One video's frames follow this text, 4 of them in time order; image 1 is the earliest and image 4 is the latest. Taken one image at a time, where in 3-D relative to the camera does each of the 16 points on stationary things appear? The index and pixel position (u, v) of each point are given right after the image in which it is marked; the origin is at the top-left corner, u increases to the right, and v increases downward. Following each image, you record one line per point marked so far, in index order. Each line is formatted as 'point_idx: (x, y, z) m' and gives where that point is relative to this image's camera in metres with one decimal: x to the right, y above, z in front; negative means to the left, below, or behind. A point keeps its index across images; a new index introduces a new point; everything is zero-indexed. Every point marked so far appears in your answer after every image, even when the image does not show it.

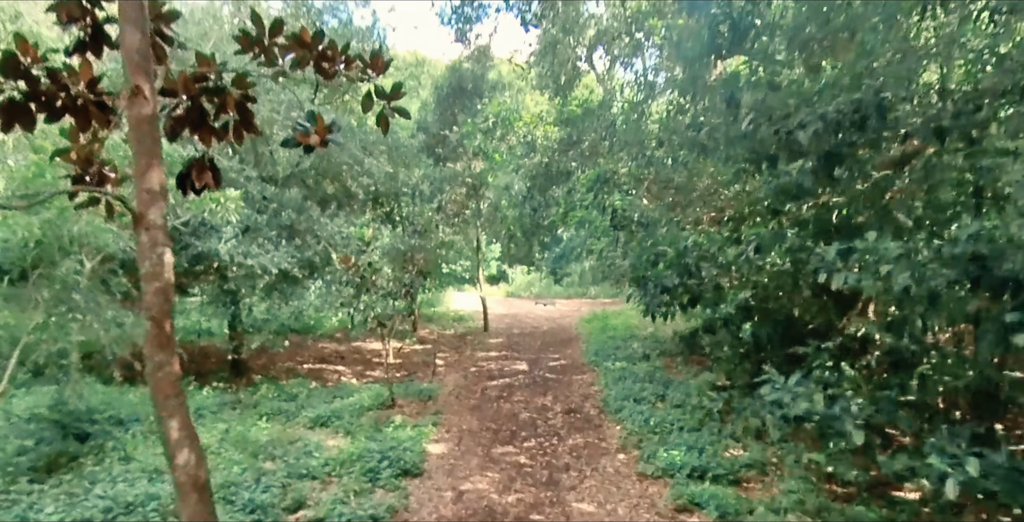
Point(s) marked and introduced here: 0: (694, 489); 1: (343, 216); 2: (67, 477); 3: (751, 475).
0: (+1.6, -1.9, +5.2) m
1: (-2.8, +0.7, +10.1) m
2: (-3.9, -1.9, +5.1) m
3: (+2.2, -2.0, +5.6) m
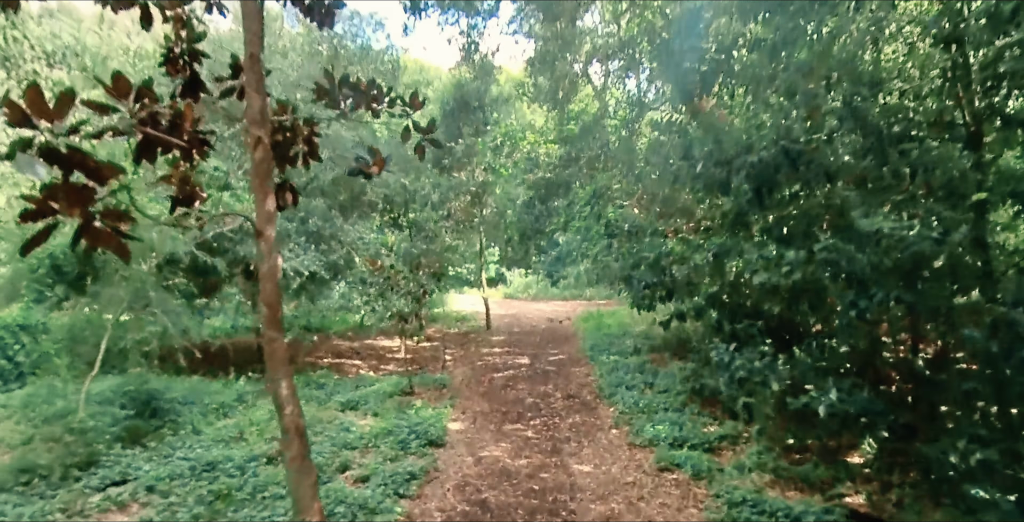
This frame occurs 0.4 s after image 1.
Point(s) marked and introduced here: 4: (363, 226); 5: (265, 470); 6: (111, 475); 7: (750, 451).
0: (+1.7, -2.0, +6.2) m
1: (-2.7, +0.7, +11.1) m
2: (-3.8, -1.9, +6.1) m
3: (+2.3, -2.0, +6.6) m
4: (-2.7, +0.7, +11.1) m
5: (-2.3, -1.9, +5.5) m
6: (-3.7, -1.9, +5.4) m
7: (+2.5, -2.0, +6.3) m
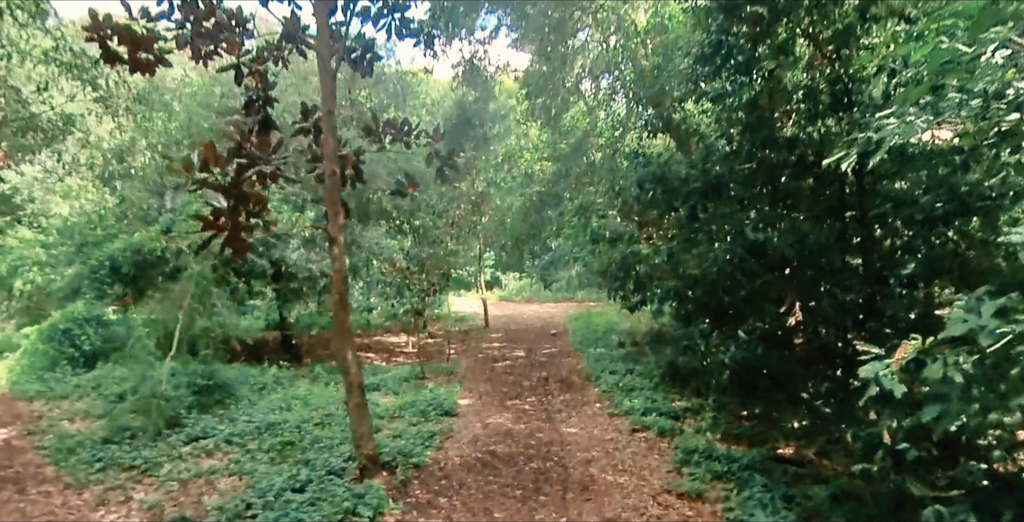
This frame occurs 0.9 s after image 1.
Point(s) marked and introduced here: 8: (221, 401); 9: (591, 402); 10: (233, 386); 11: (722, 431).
0: (+1.7, -2.0, +7.6) m
1: (-2.8, +0.6, +12.5) m
2: (-3.7, -1.9, +7.5) m
3: (+2.3, -2.0, +8.0) m
4: (-2.8, +0.6, +12.5) m
5: (-2.2, -1.9, +6.9) m
6: (-3.6, -1.9, +6.8) m
7: (+2.5, -2.0, +7.7) m
8: (-3.9, -1.8, +8.0) m
9: (+1.1, -2.1, +8.8) m
10: (-4.0, -1.8, +8.6) m
11: (+2.5, -2.0, +7.3) m
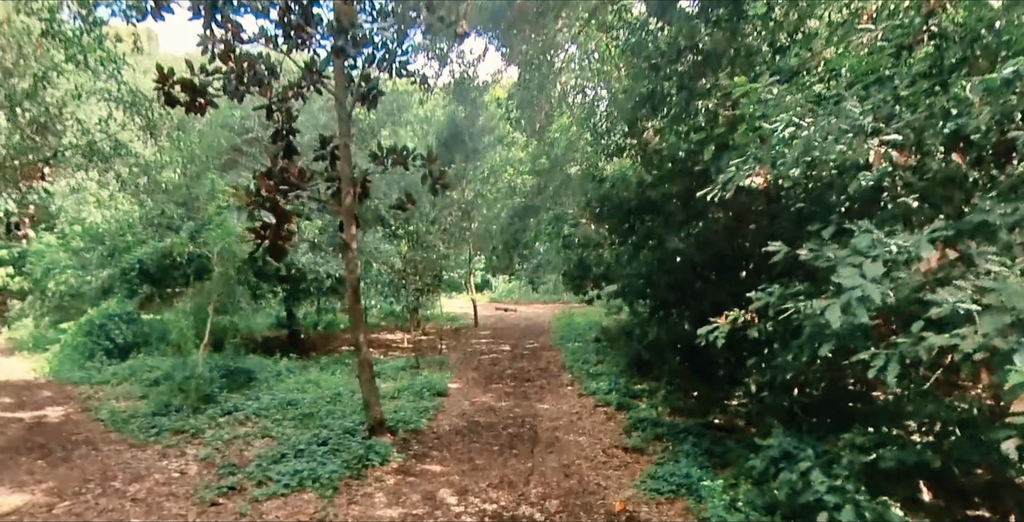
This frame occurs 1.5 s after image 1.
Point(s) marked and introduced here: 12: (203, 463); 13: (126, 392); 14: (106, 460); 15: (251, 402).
0: (+1.4, -2.0, +9.0) m
1: (-3.1, +0.6, +13.8) m
2: (-4.0, -1.9, +8.8) m
3: (+2.1, -2.1, +9.4) m
4: (-3.1, +0.5, +13.8) m
5: (-2.5, -2.0, +8.2) m
6: (-3.9, -2.0, +8.1) m
7: (+2.2, -2.0, +9.1) m
8: (-4.2, -1.9, +9.3) m
9: (+0.9, -2.1, +10.2) m
10: (-4.3, -1.8, +9.9) m
11: (+2.3, -2.1, +8.7) m
12: (-3.2, -2.1, +6.3) m
13: (-5.9, -2.0, +9.2) m
14: (-4.3, -2.1, +6.4) m
15: (-3.6, -1.9, +8.3) m
